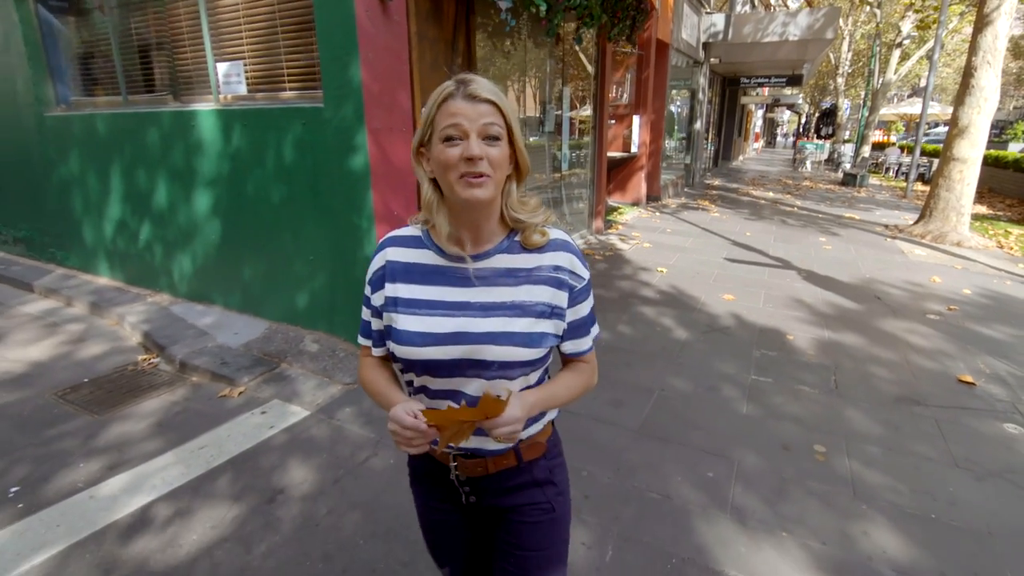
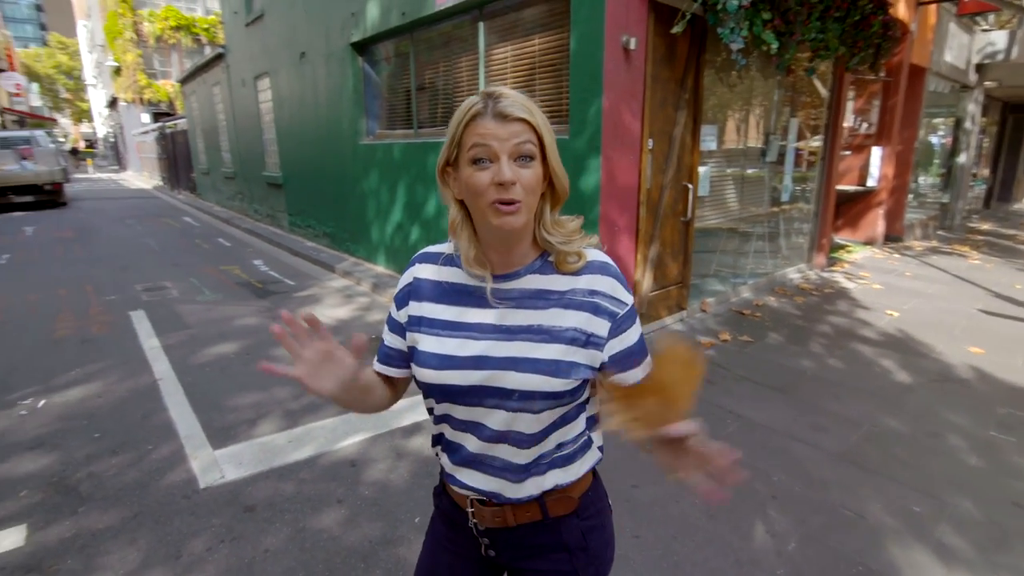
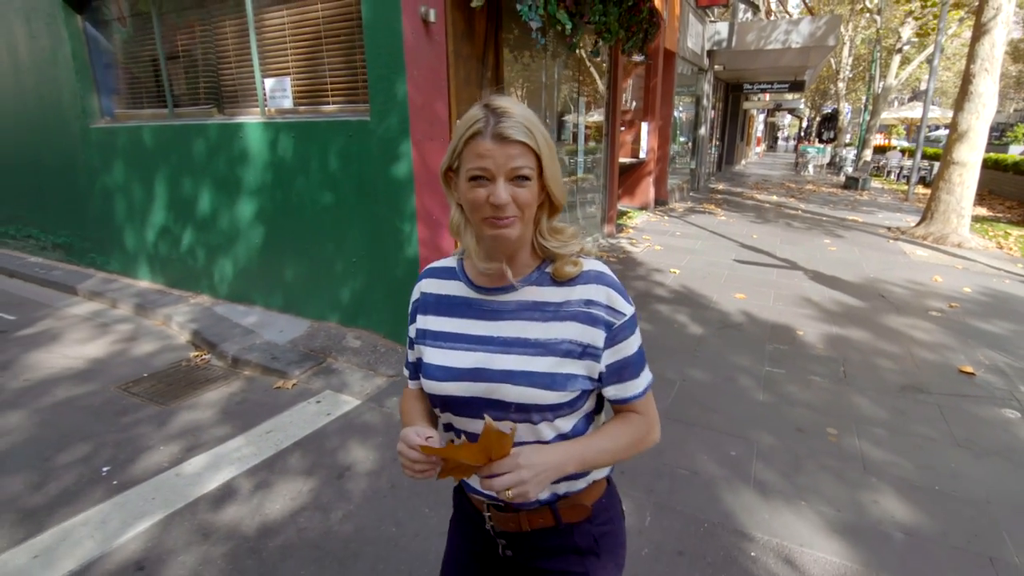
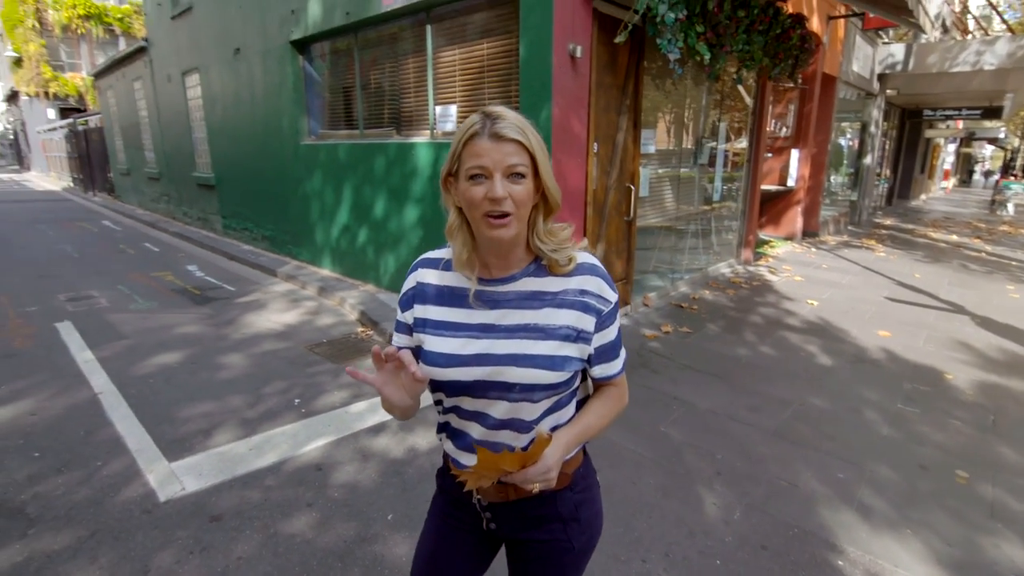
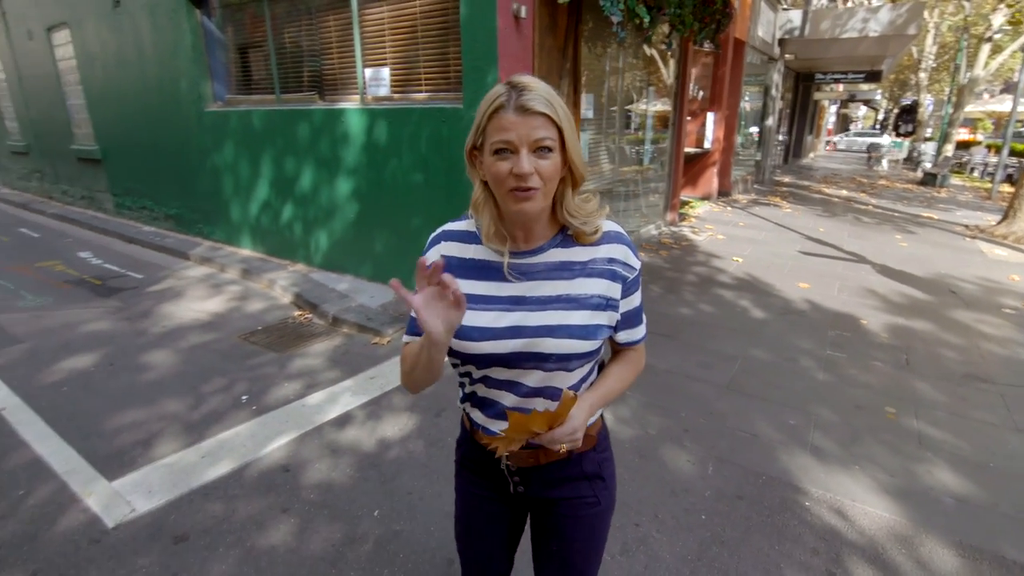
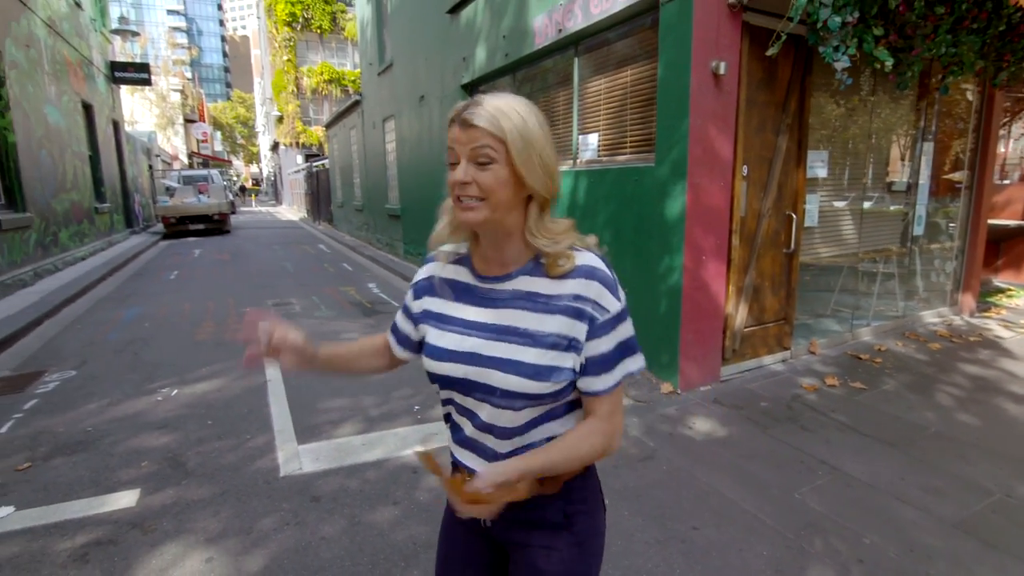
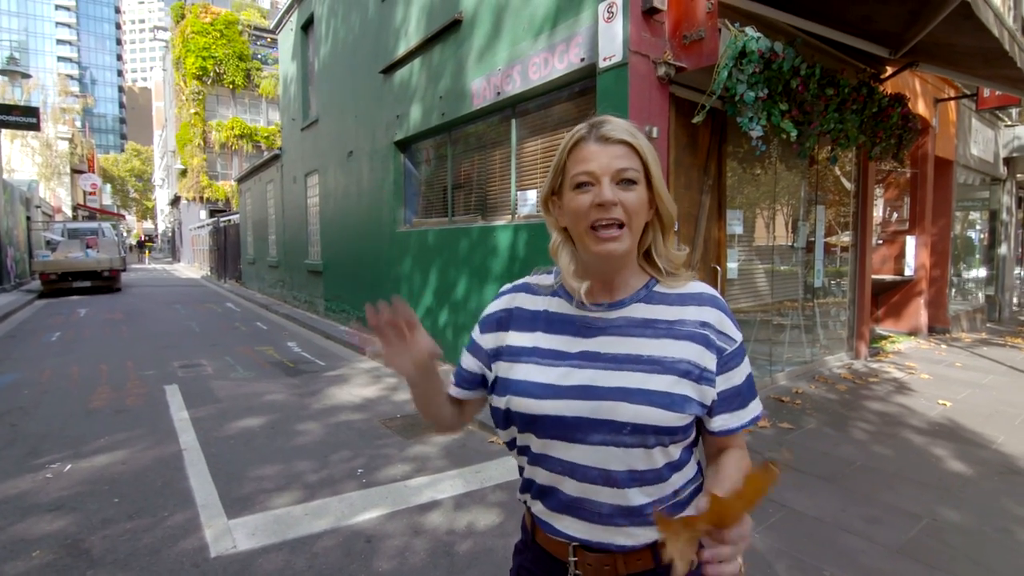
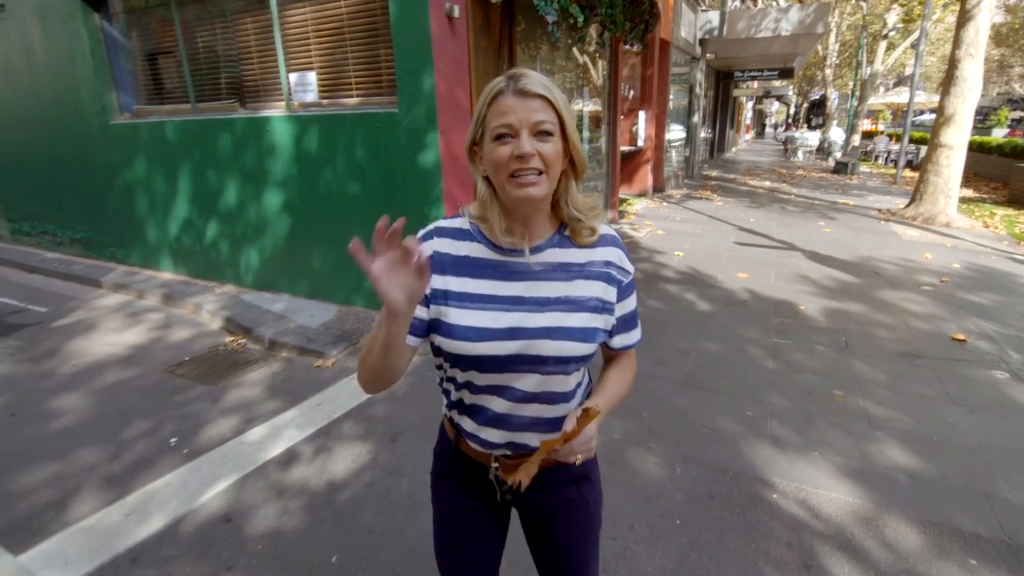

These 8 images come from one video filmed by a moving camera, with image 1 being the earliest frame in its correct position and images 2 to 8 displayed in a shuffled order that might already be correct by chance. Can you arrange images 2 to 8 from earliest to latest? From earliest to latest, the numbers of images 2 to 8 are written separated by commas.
3, 8, 5, 4, 2, 6, 7
